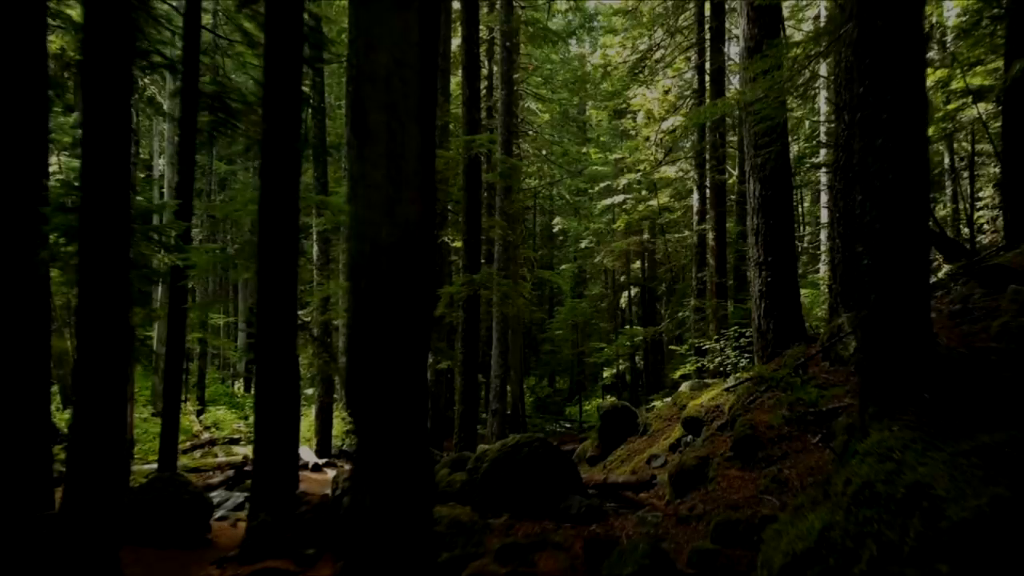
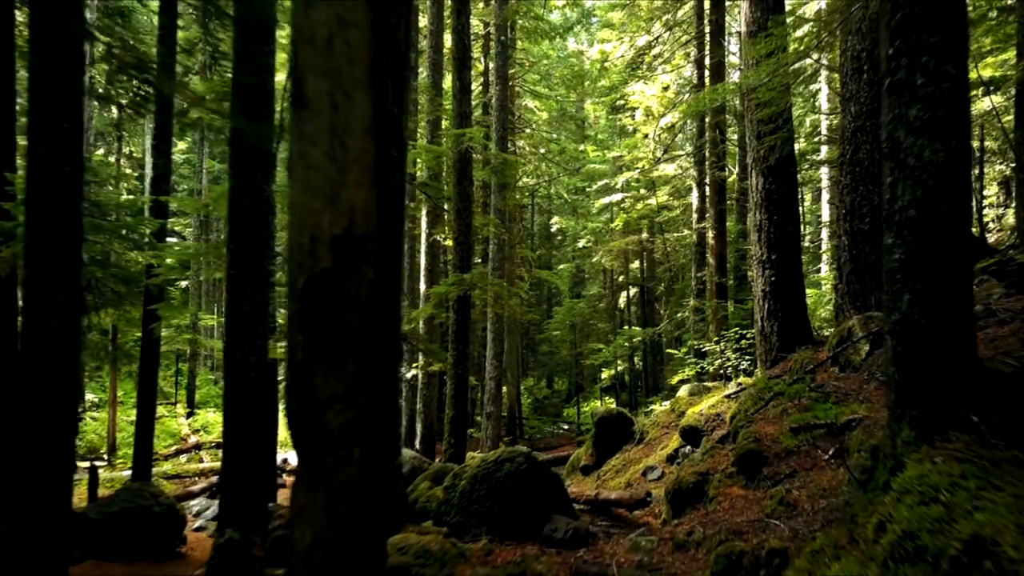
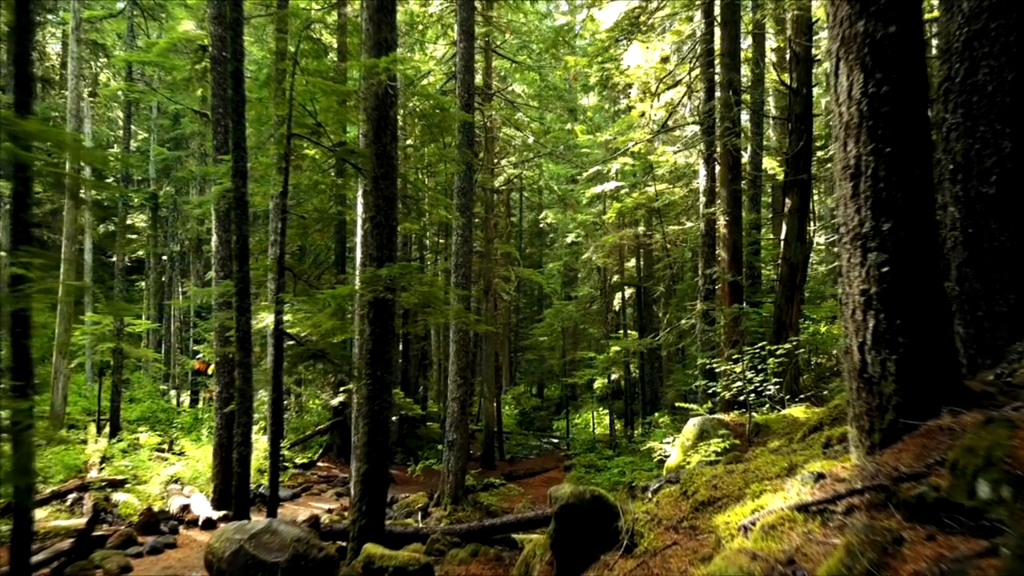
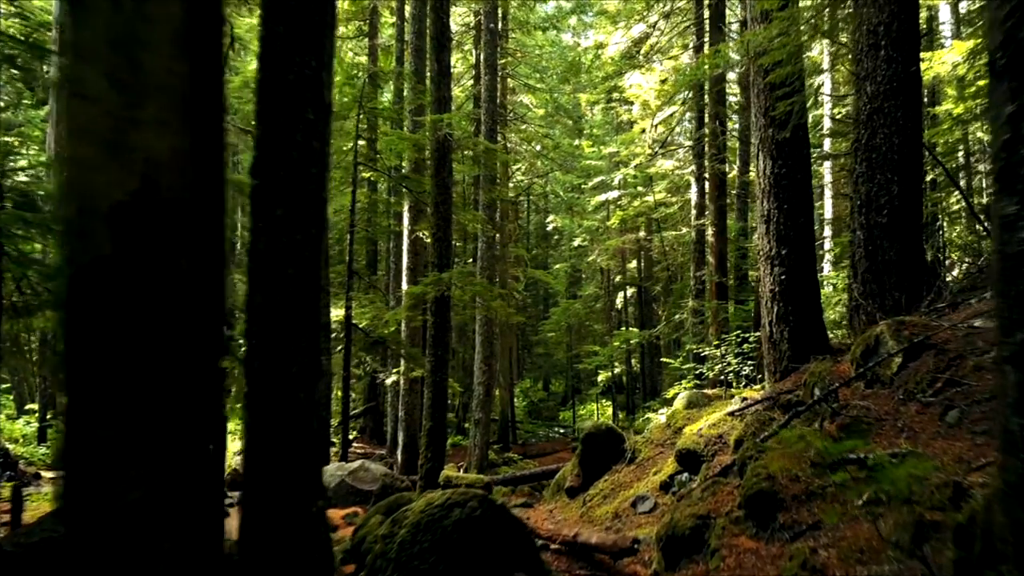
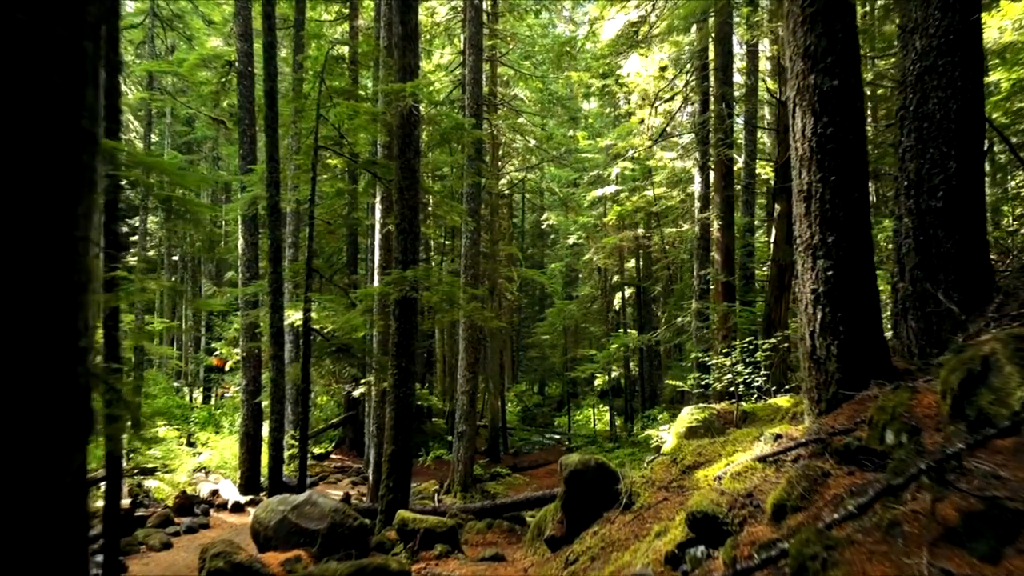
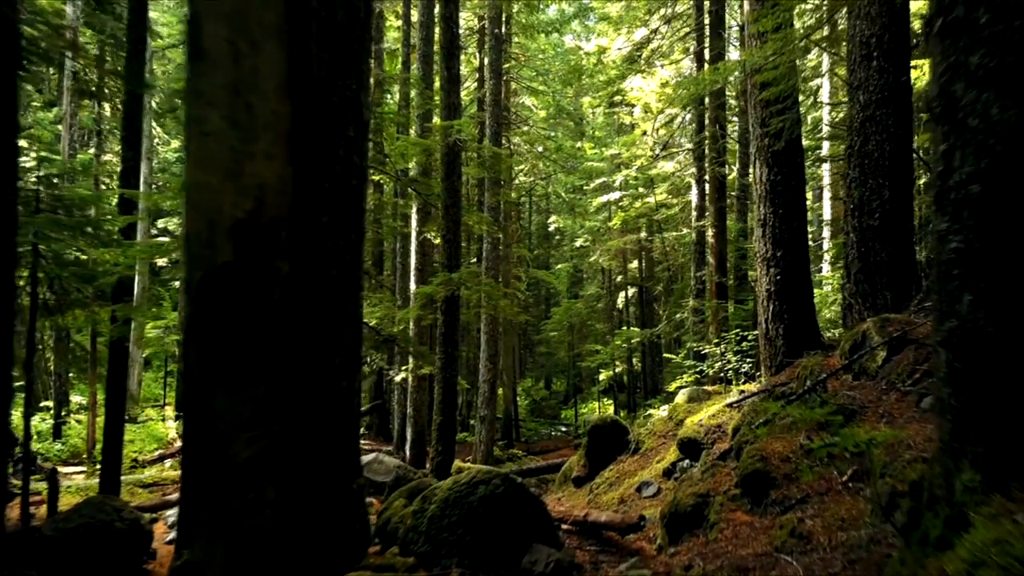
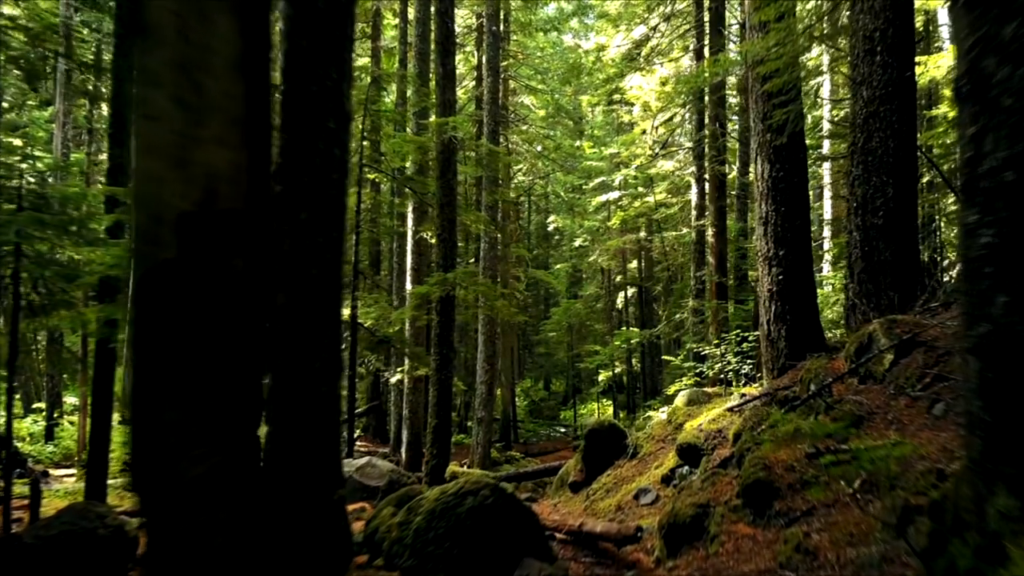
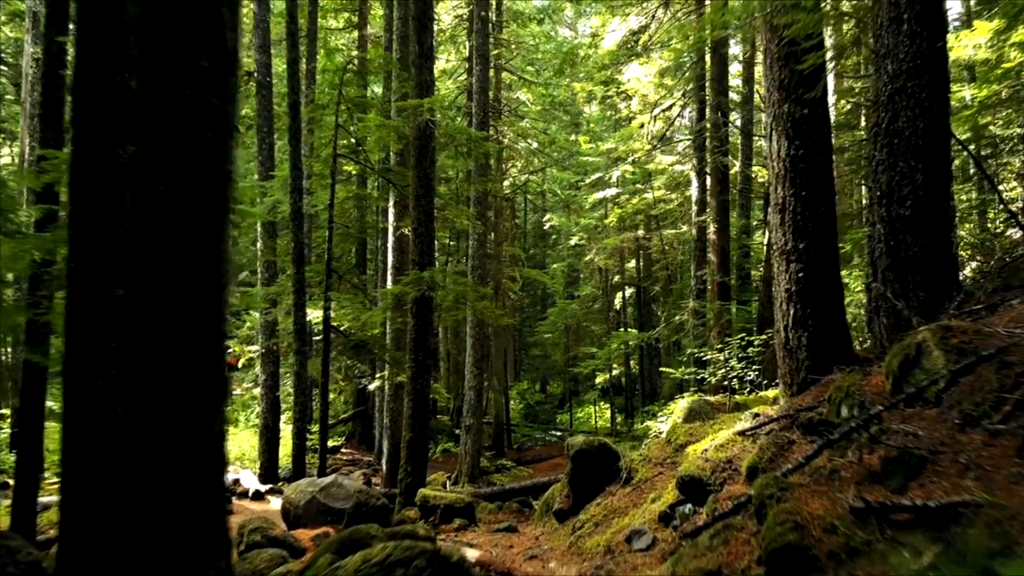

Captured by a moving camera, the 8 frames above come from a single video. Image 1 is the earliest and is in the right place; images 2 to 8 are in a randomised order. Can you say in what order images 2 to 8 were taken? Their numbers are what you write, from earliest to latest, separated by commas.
2, 6, 7, 4, 8, 5, 3
